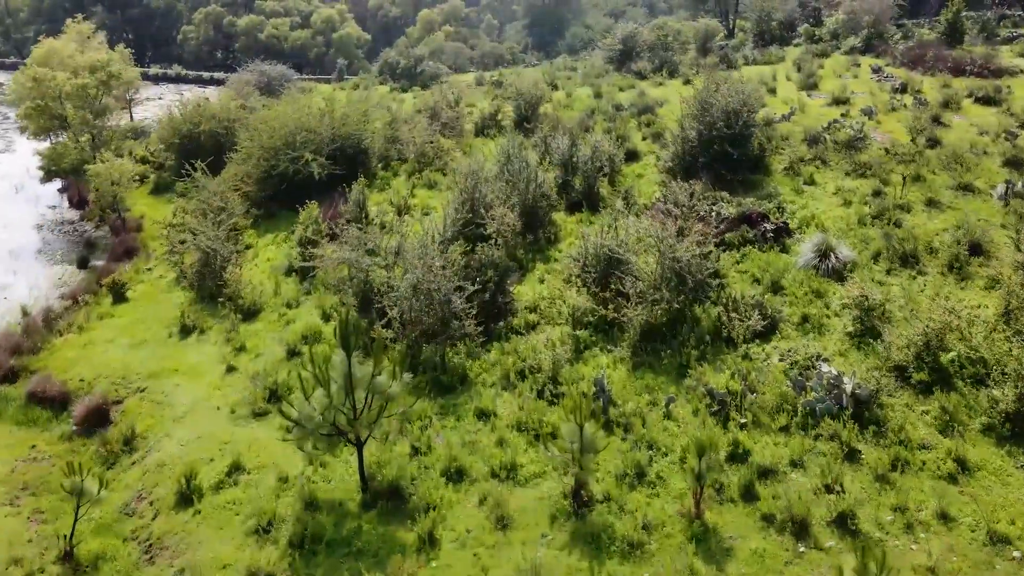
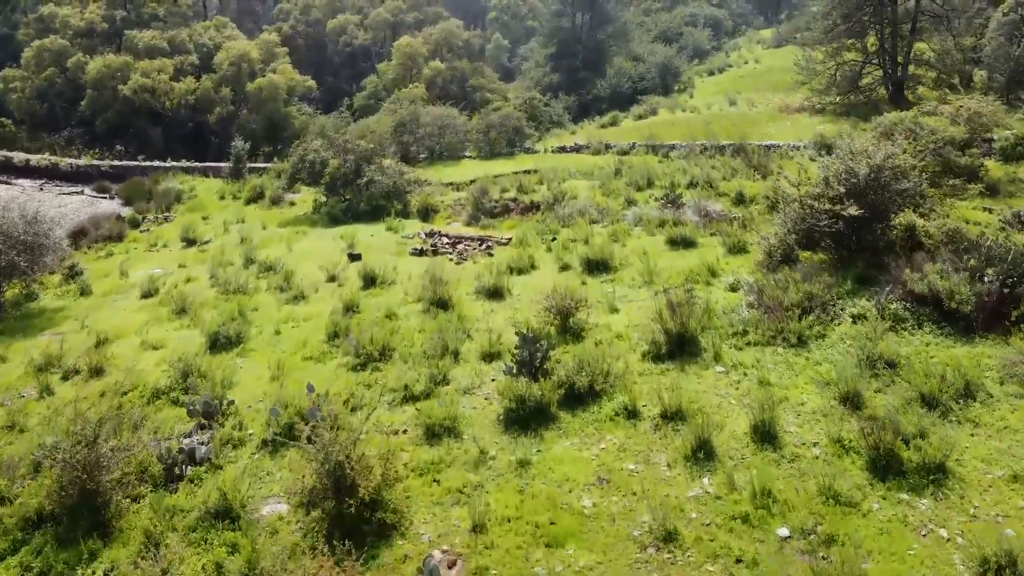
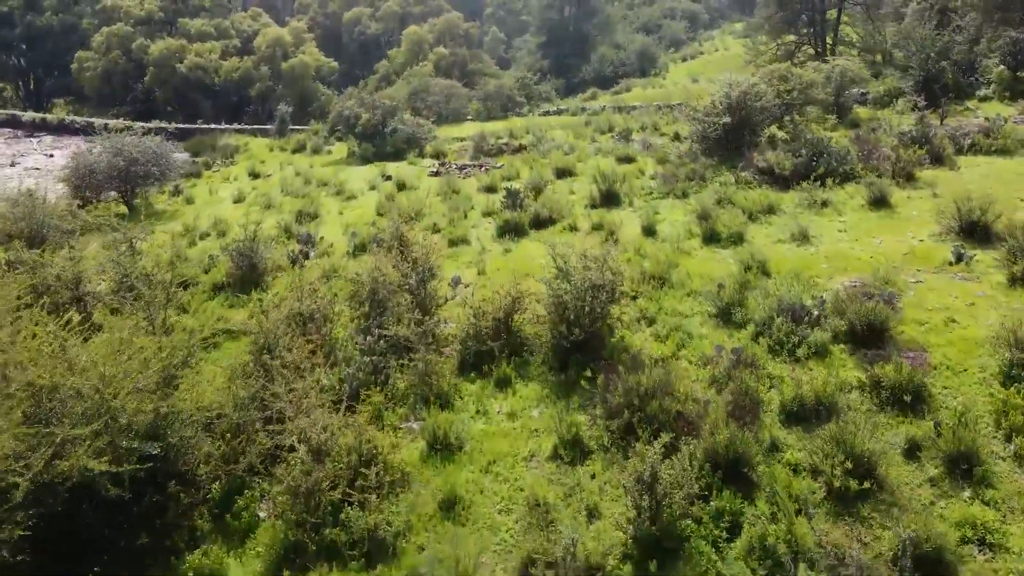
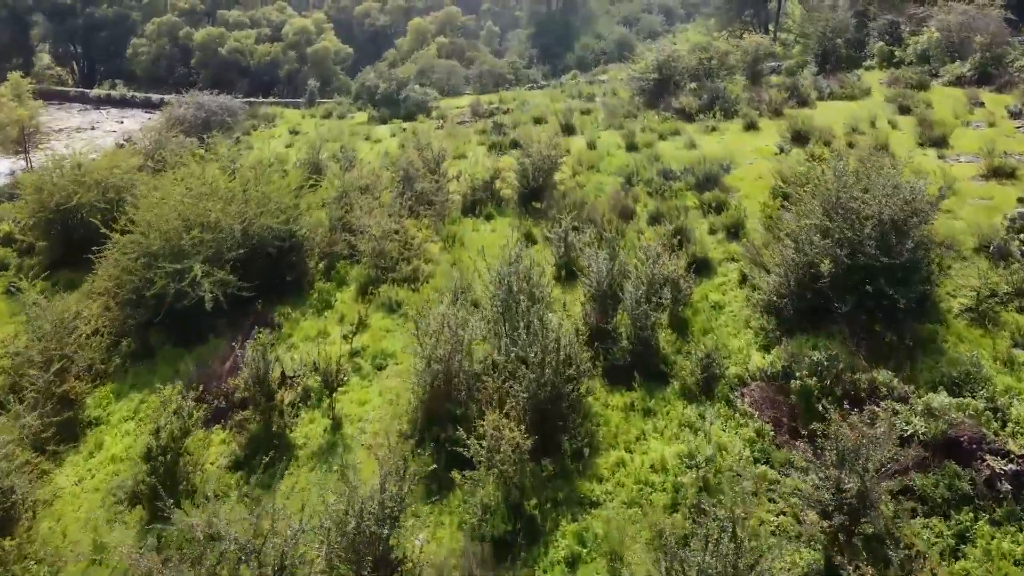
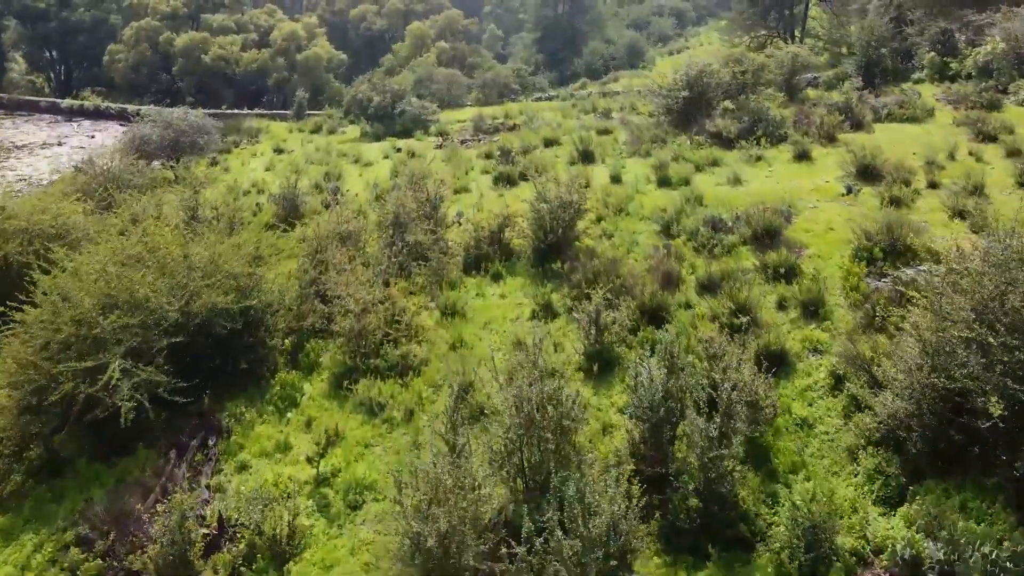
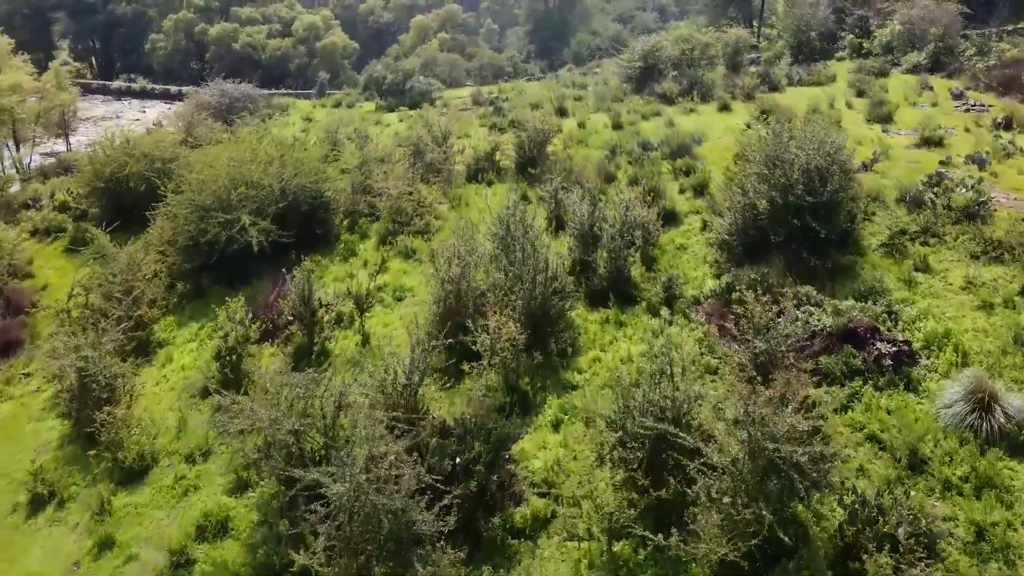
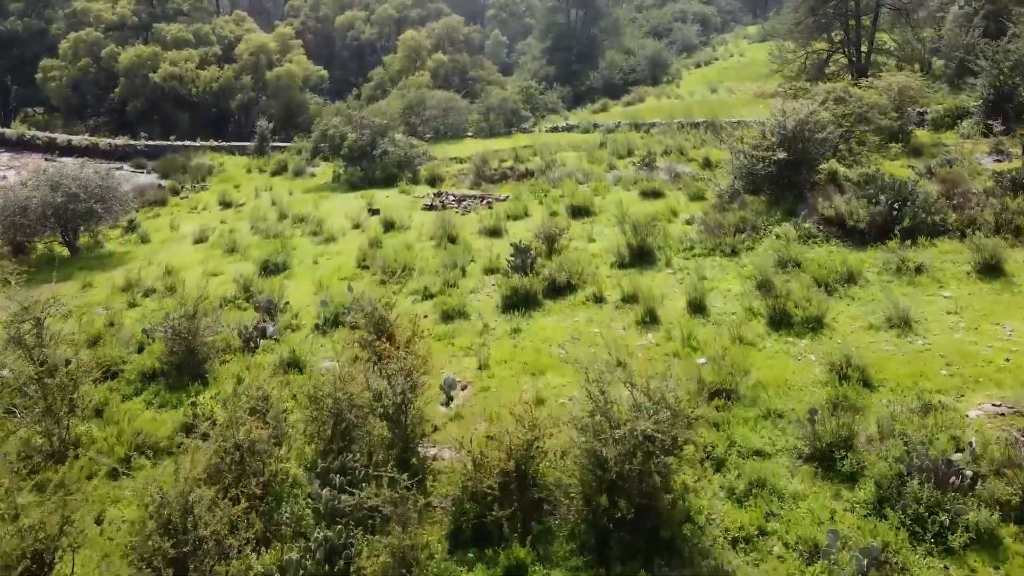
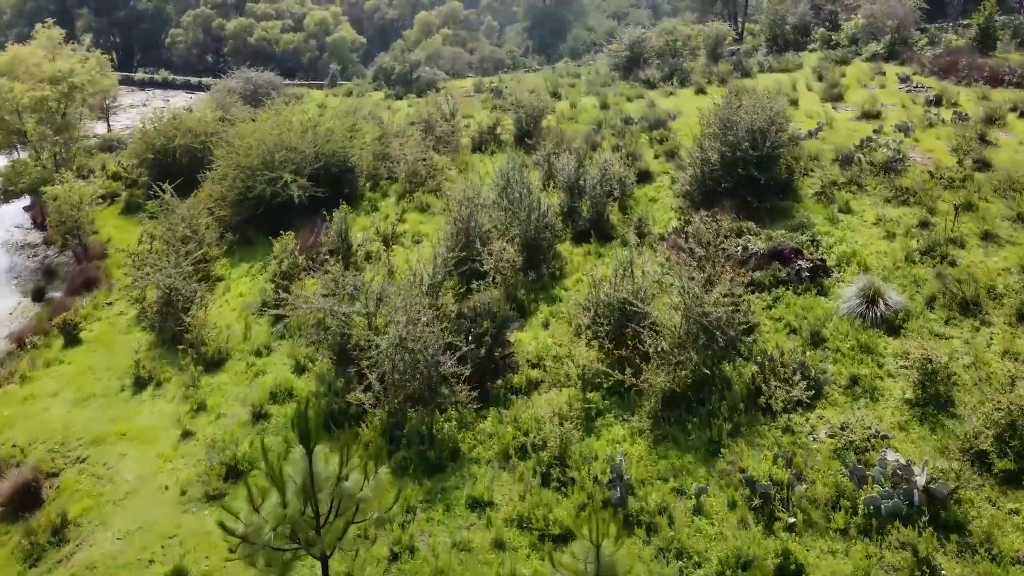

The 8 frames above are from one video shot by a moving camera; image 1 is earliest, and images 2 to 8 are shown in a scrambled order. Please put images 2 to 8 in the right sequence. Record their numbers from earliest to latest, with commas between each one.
8, 6, 4, 5, 3, 7, 2
